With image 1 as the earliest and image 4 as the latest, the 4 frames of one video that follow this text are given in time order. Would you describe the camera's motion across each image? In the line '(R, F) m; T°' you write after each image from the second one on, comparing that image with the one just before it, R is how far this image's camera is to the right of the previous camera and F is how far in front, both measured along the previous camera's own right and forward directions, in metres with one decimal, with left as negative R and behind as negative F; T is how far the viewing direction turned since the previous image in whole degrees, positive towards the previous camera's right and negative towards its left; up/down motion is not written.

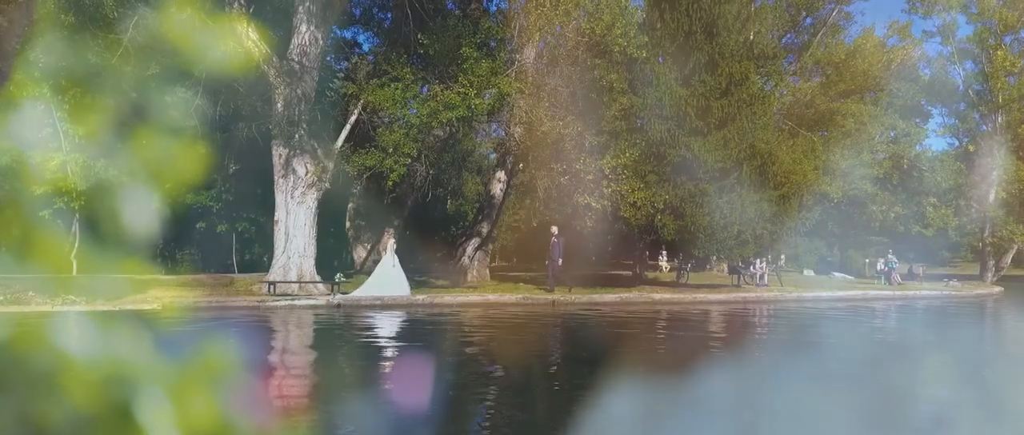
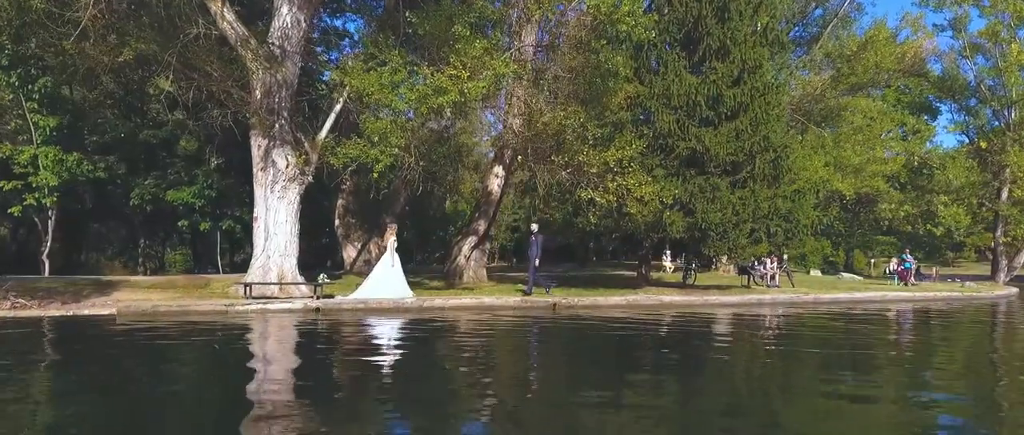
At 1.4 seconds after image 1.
(0.0, +1.6) m; 0°
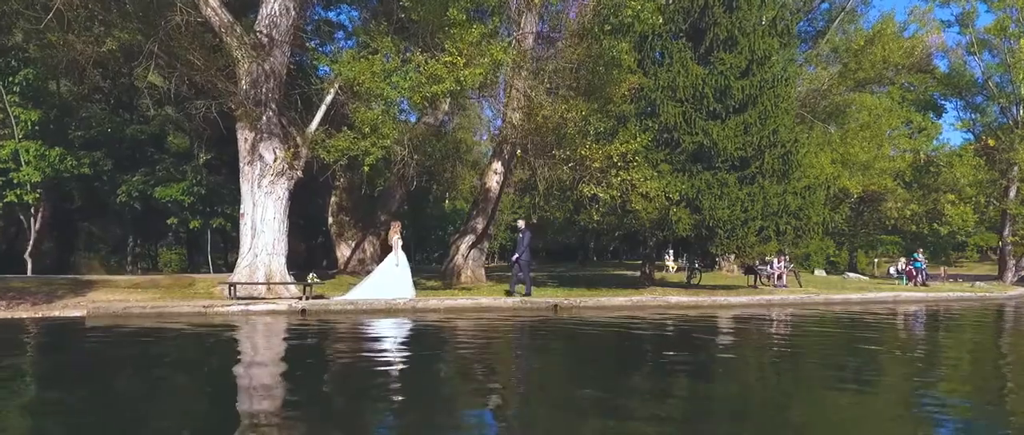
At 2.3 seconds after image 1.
(0.0, +0.9) m; 0°
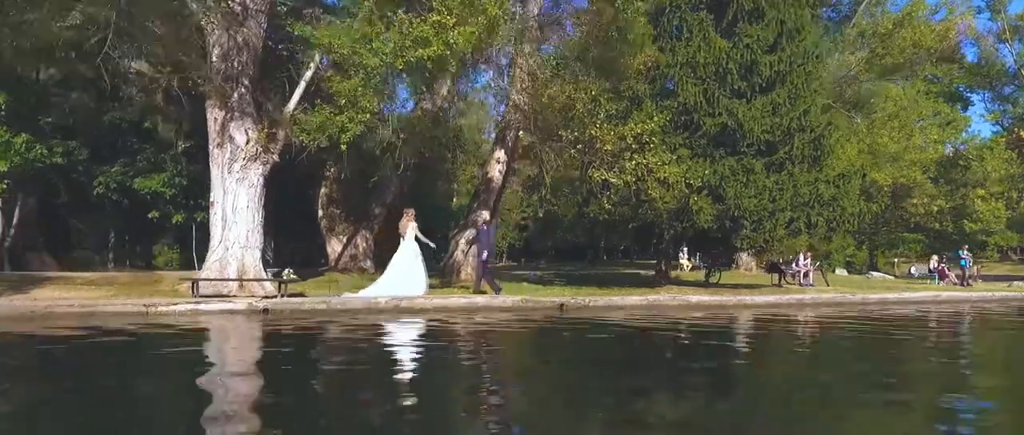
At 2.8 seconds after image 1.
(+0.2, +2.1) m; -1°
